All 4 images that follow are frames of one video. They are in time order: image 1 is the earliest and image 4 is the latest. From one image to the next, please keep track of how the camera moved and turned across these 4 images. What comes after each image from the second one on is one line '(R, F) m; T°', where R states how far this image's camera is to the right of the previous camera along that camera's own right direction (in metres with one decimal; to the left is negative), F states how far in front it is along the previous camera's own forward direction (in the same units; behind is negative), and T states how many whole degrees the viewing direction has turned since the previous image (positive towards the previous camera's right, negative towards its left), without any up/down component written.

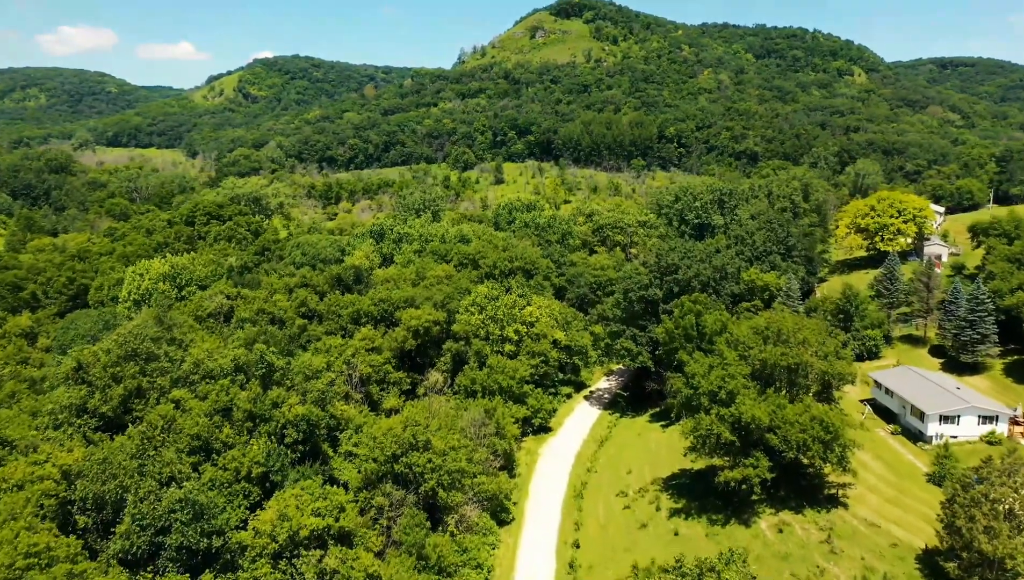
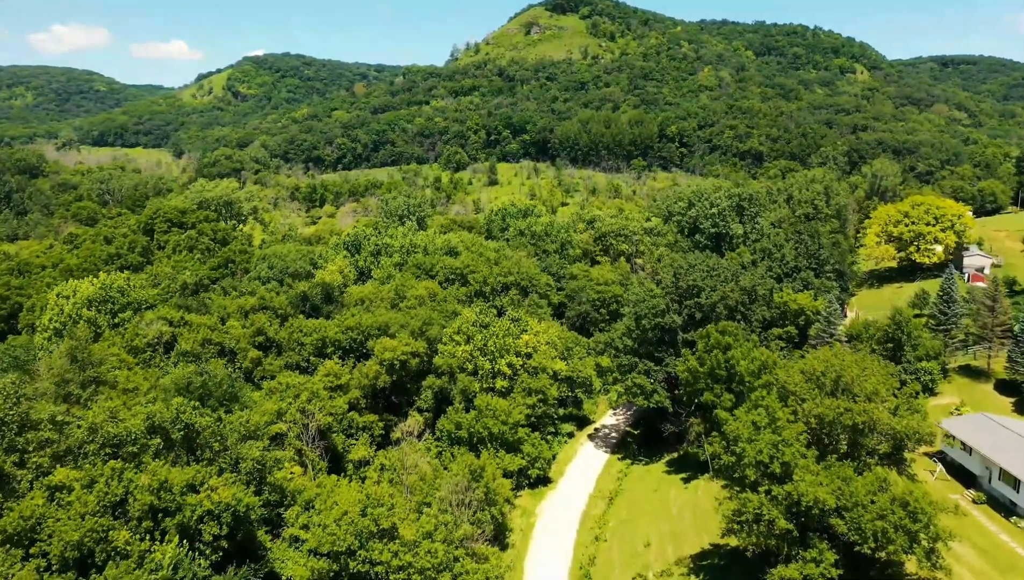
(+0.2, +9.4) m; 0°
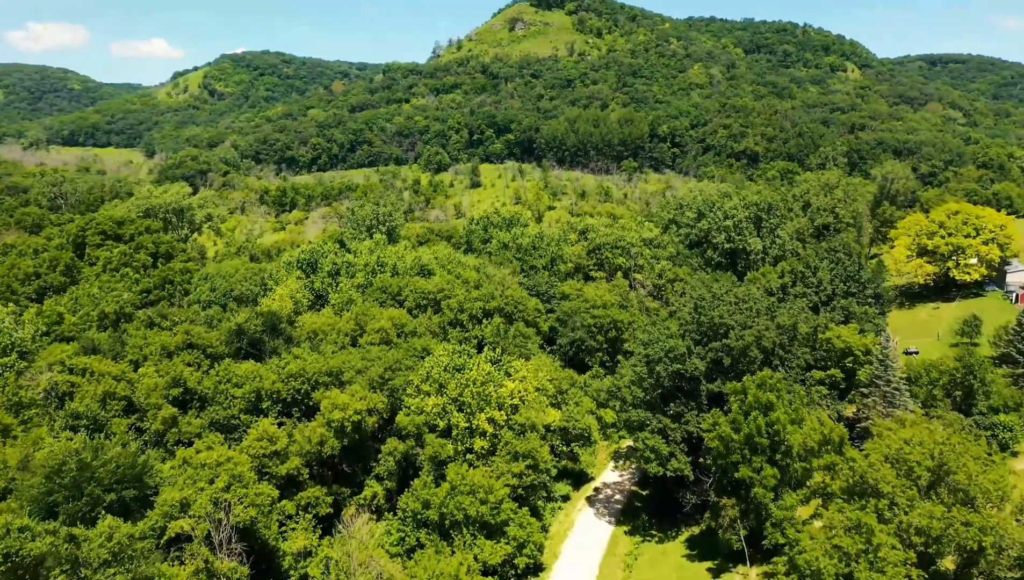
(+0.3, +10.5) m; +1°
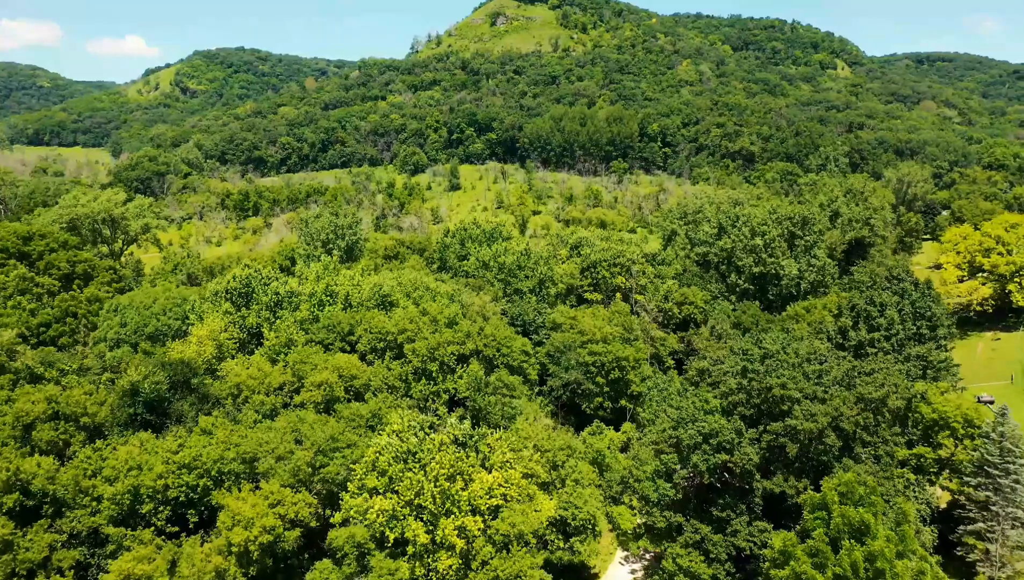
(+0.3, +11.8) m; +1°
